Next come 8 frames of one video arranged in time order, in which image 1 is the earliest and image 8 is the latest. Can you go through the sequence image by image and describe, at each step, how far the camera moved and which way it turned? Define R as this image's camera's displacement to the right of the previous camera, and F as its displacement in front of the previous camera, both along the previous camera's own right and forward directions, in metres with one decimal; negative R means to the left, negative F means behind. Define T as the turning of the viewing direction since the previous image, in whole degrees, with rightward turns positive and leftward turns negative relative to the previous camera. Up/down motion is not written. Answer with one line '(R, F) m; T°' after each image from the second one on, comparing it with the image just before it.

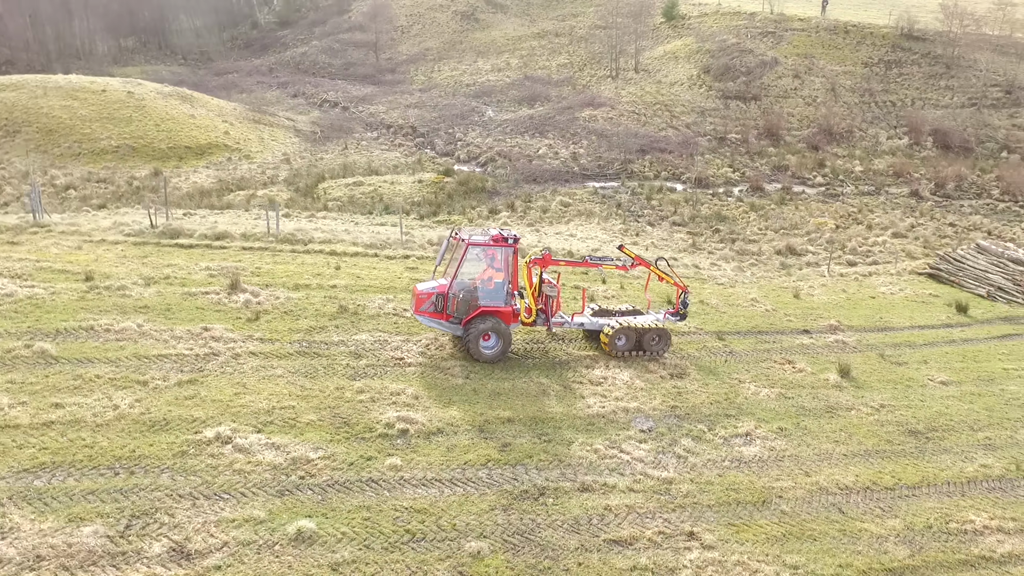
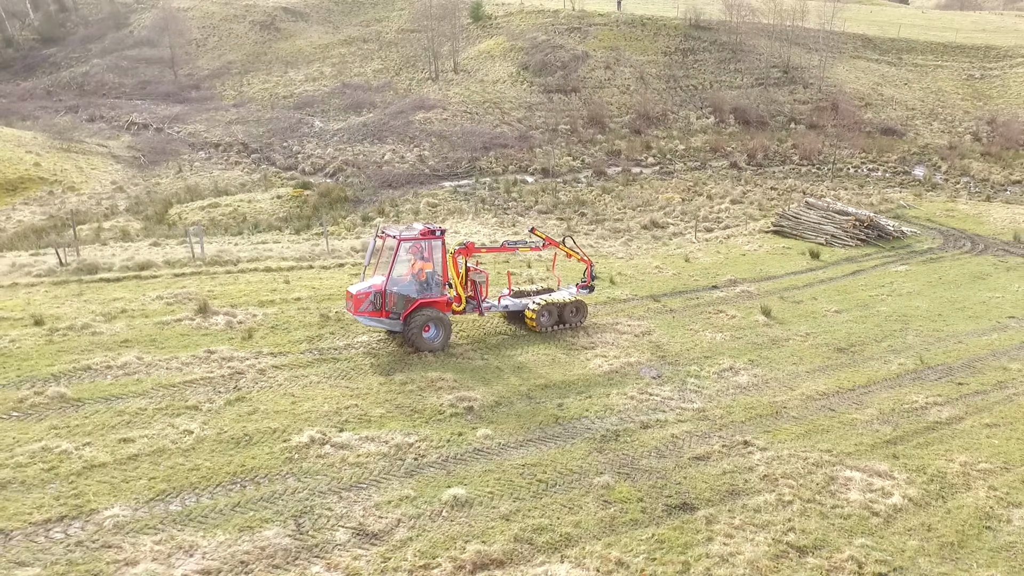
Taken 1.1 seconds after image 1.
(-2.4, -0.5) m; +15°
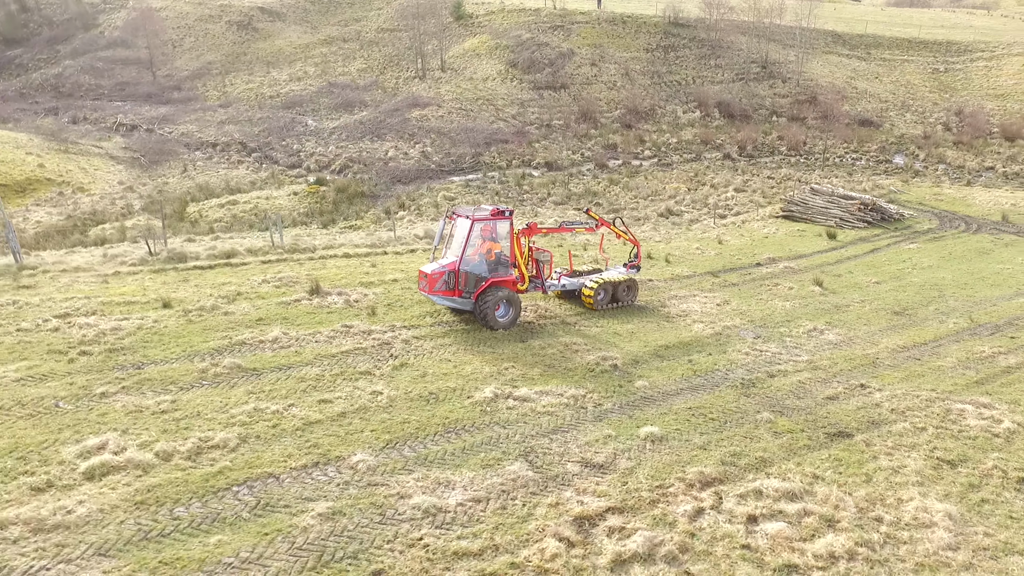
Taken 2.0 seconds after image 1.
(-2.1, -0.8) m; +3°
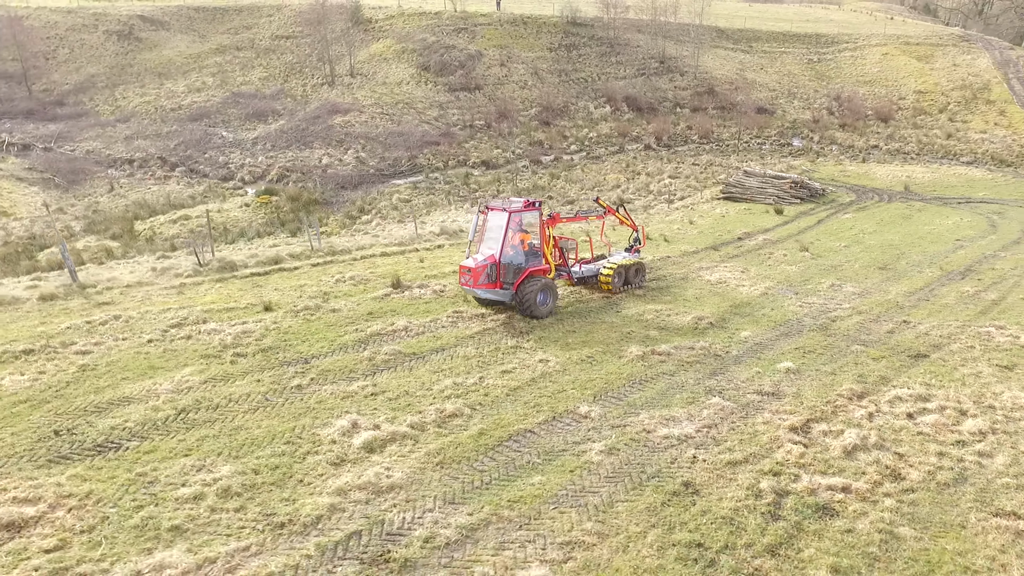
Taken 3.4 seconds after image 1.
(-3.1, -0.9) m; +9°
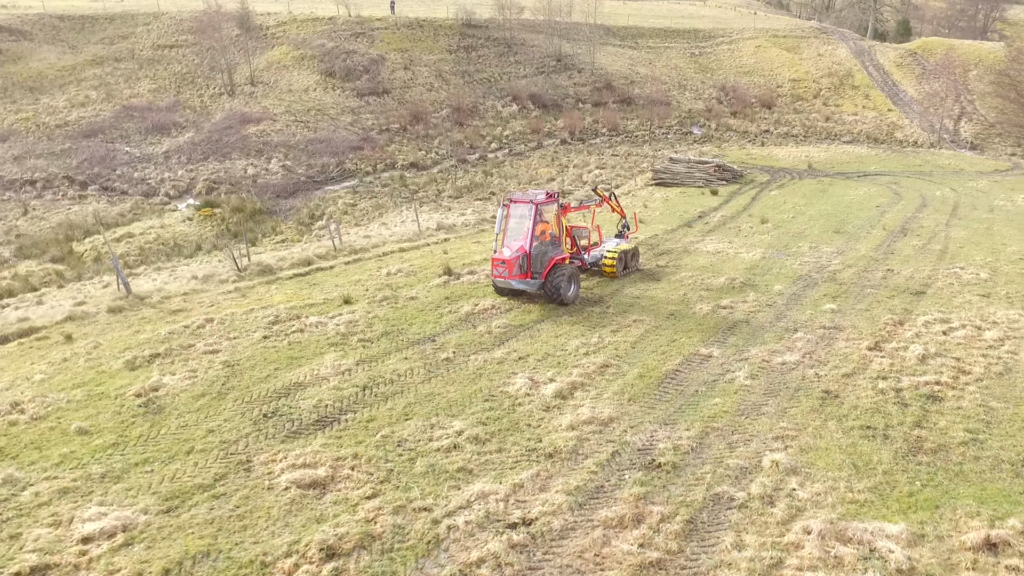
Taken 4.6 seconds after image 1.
(-3.0, -1.0) m; +10°
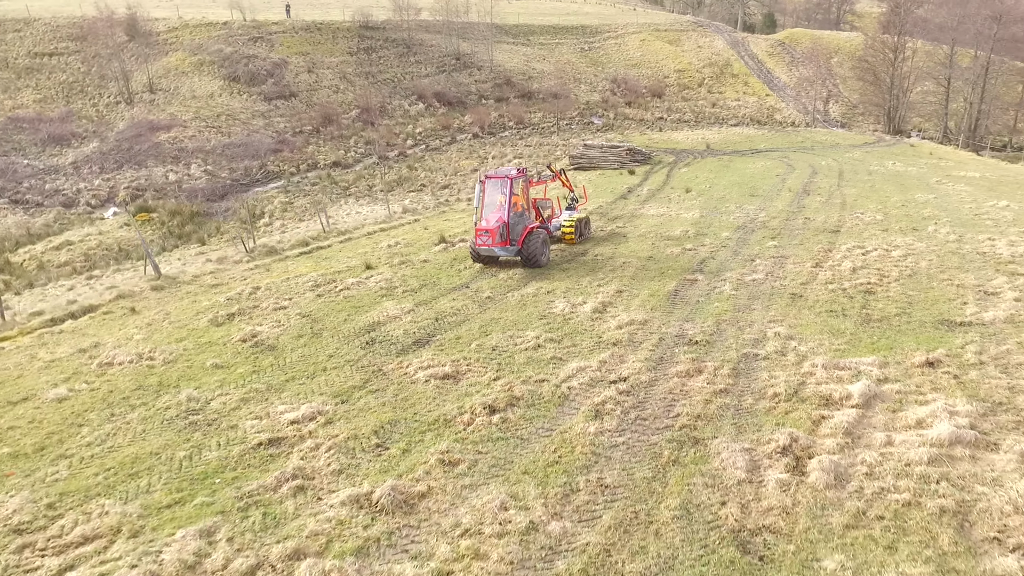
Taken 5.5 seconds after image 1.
(-2.1, -1.8) m; +9°
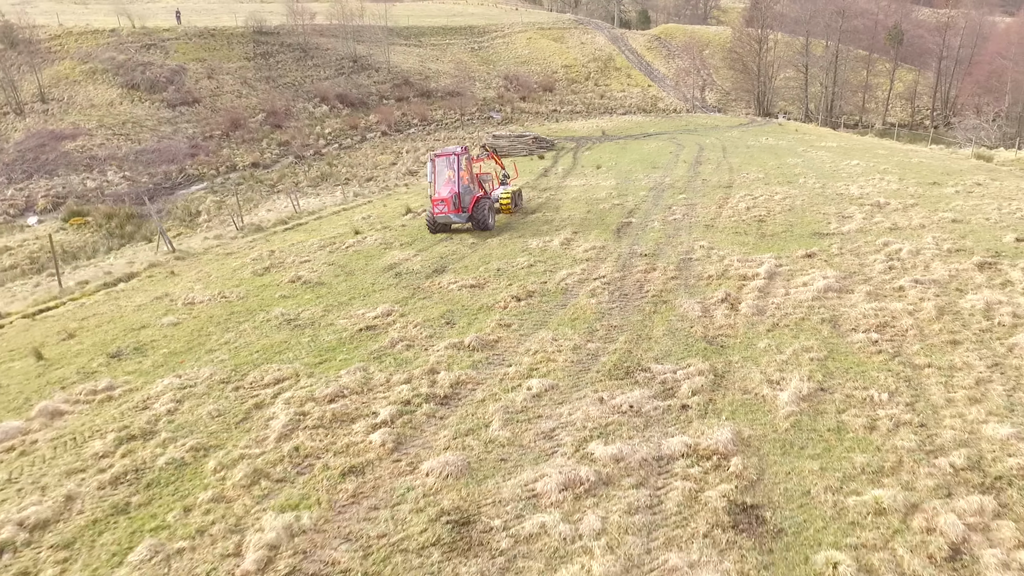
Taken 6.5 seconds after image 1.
(-1.7, -2.6) m; +8°
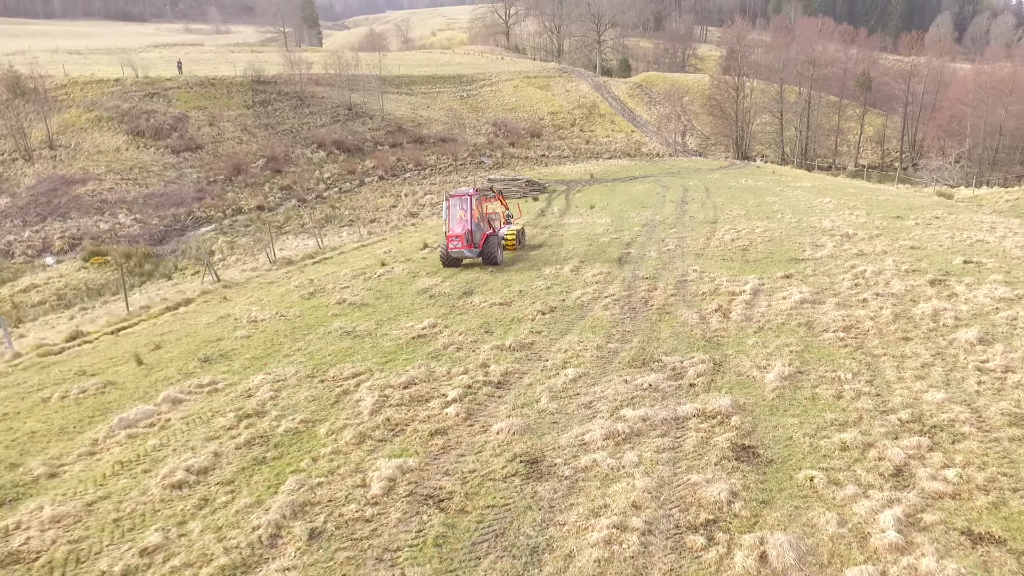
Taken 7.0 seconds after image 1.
(-0.7, -1.7) m; +1°
